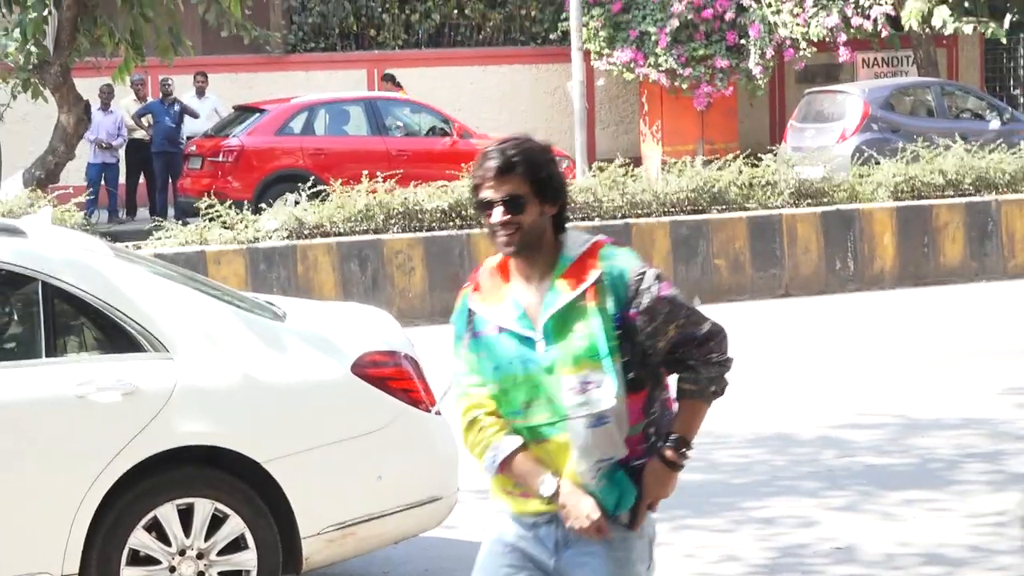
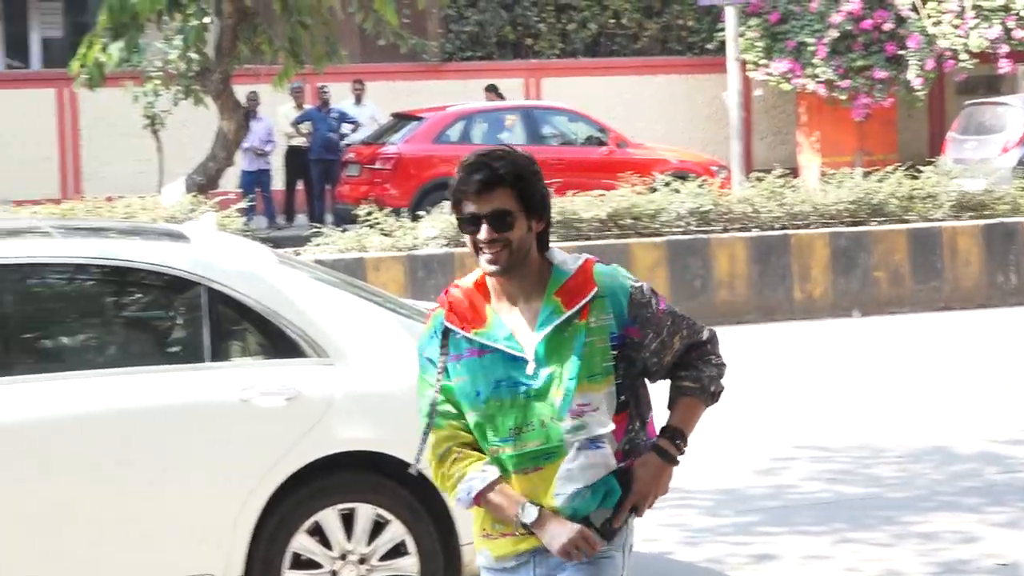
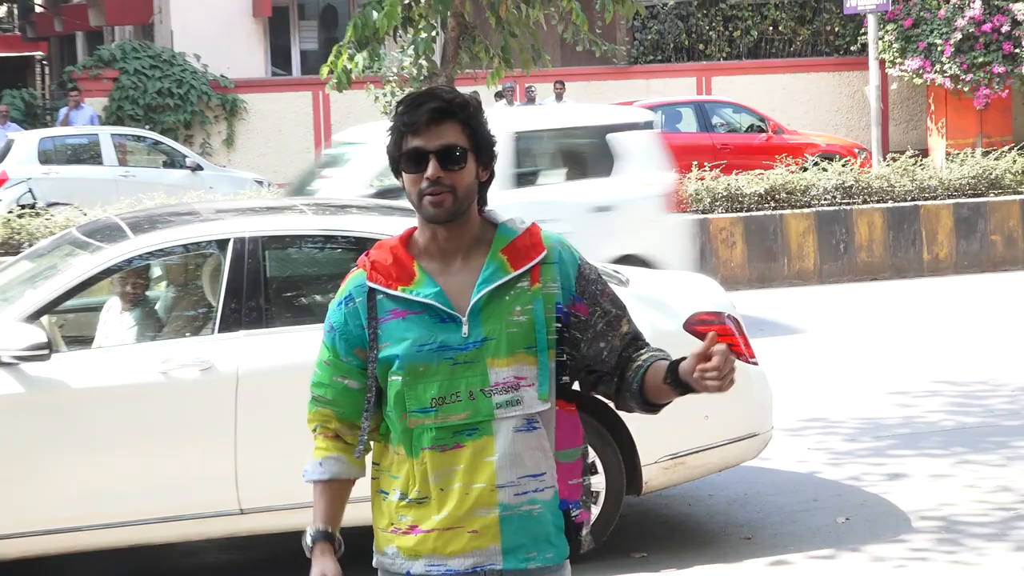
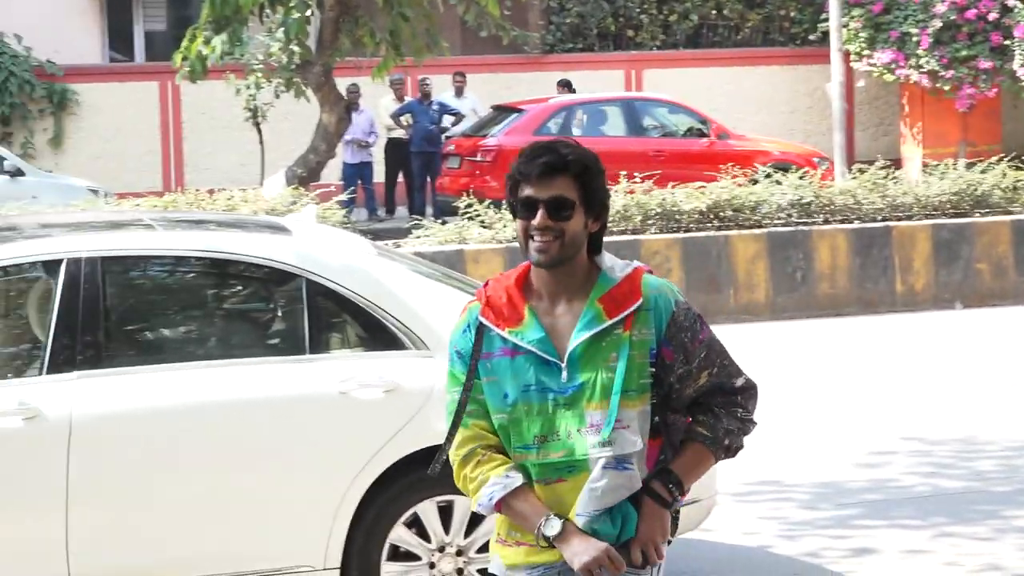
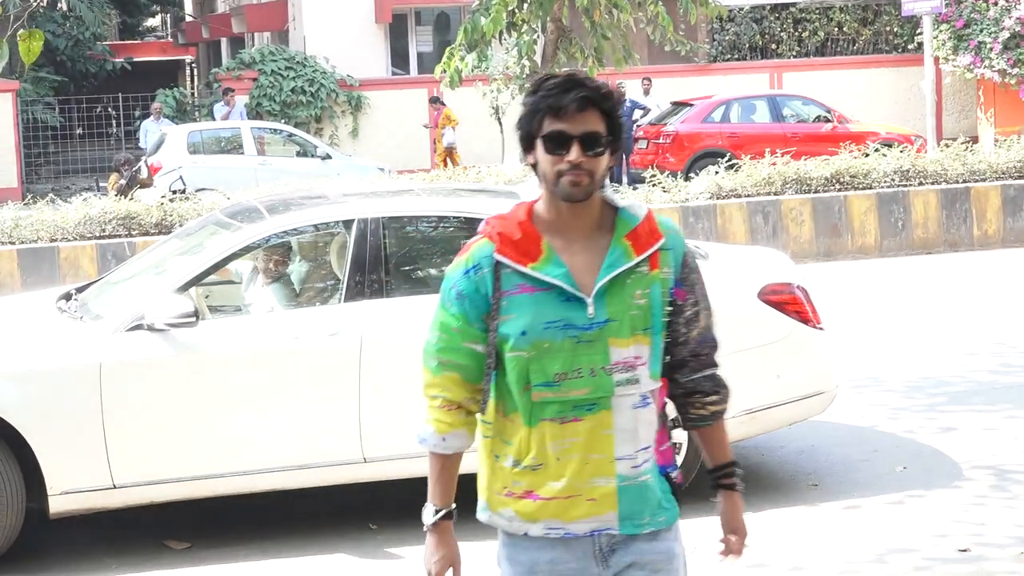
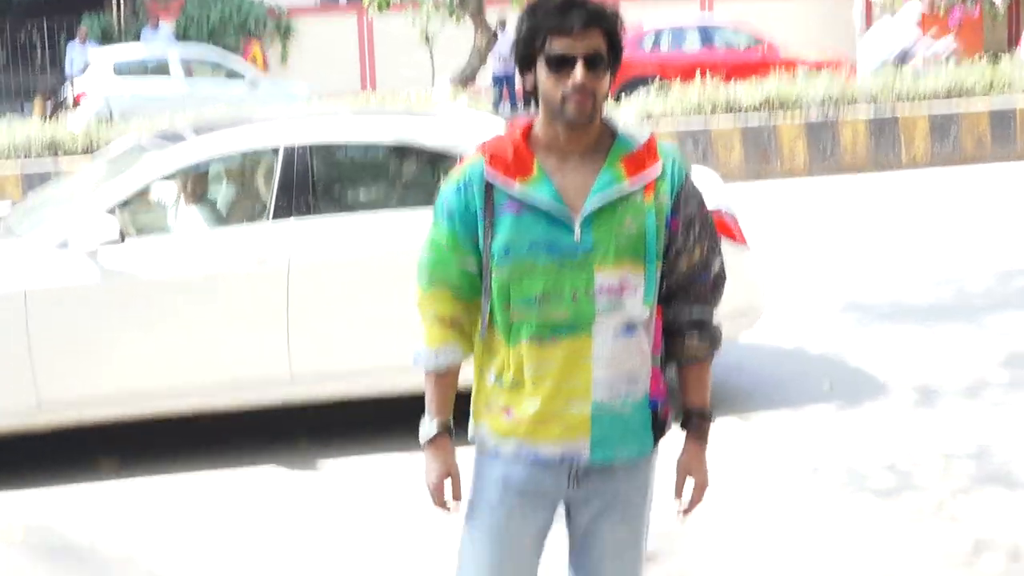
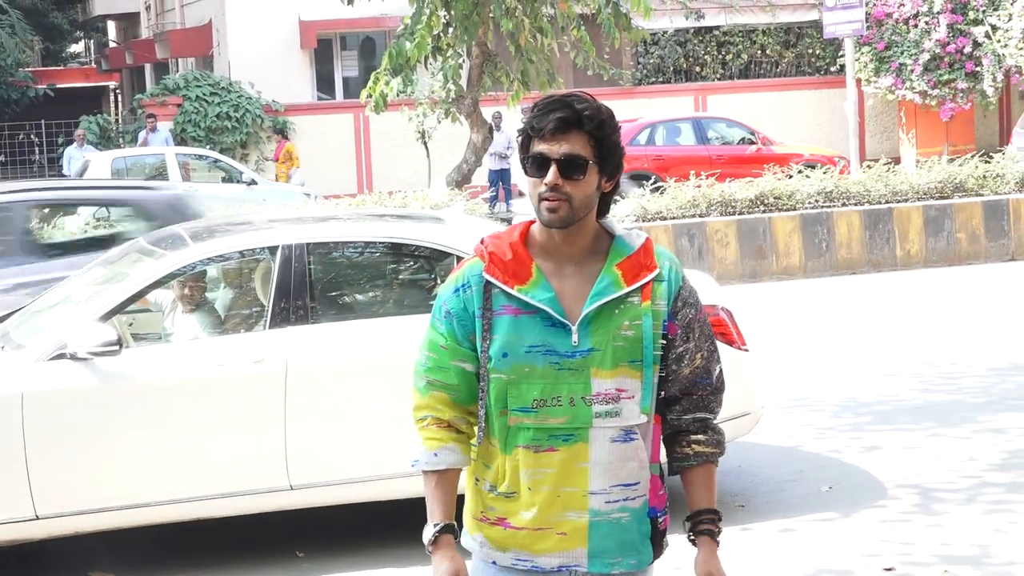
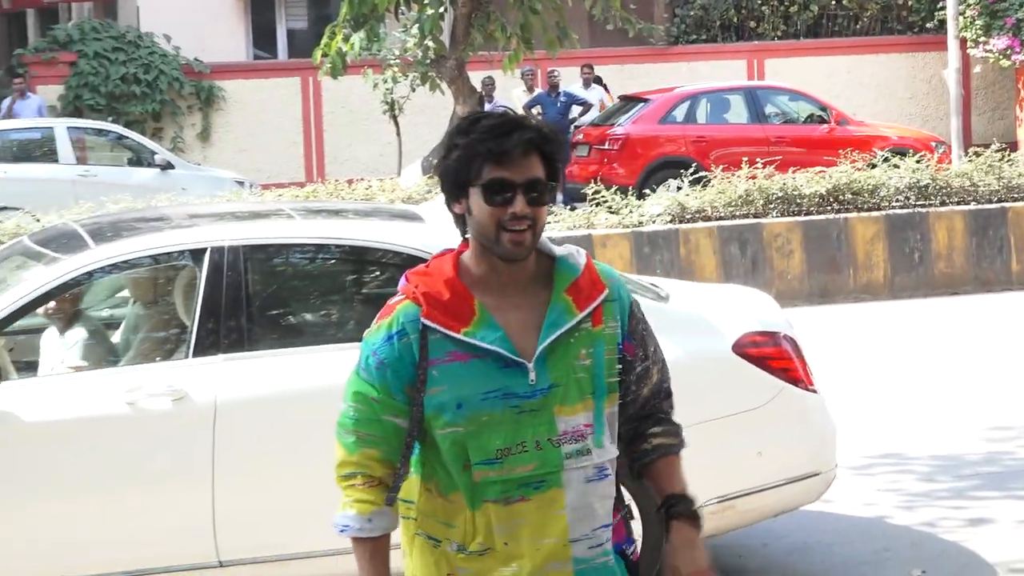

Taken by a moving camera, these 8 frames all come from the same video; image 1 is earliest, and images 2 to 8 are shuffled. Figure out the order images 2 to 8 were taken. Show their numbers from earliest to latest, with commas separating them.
2, 4, 8, 3, 5, 7, 6
